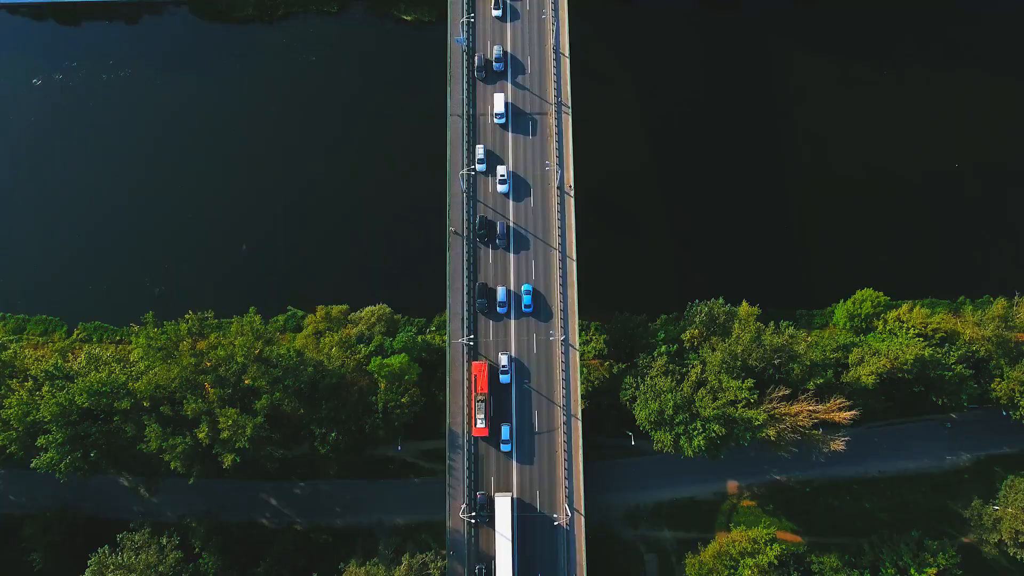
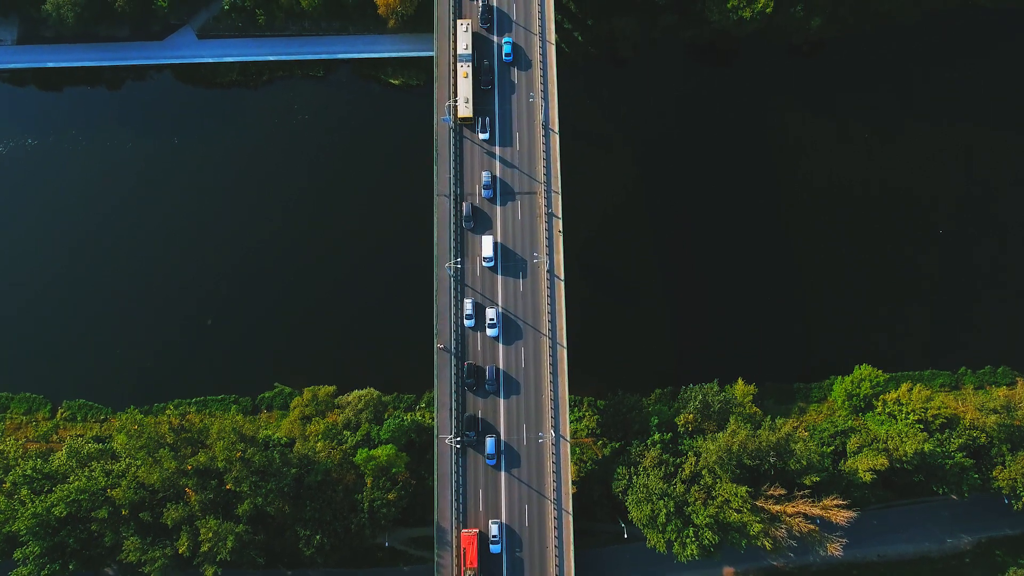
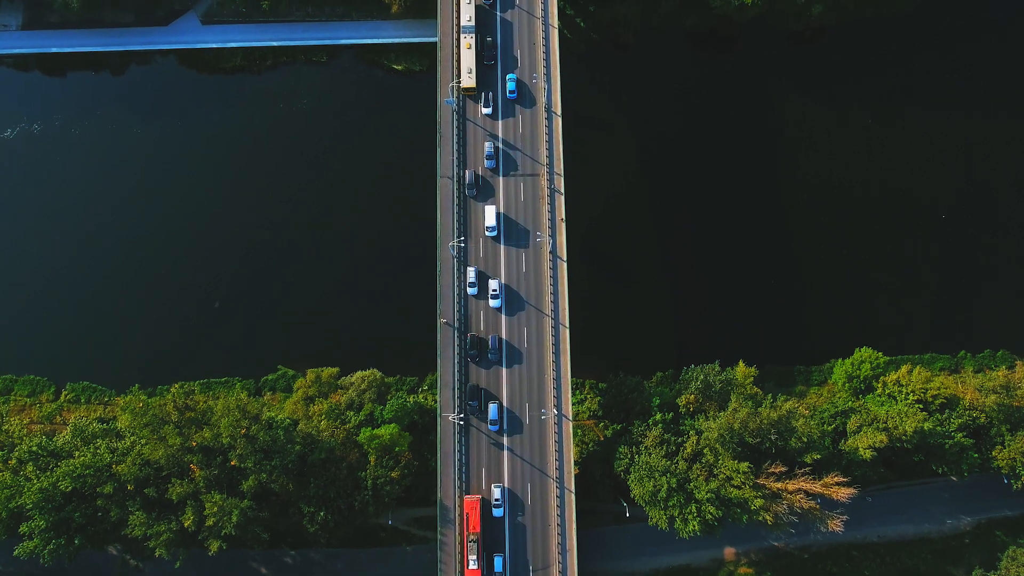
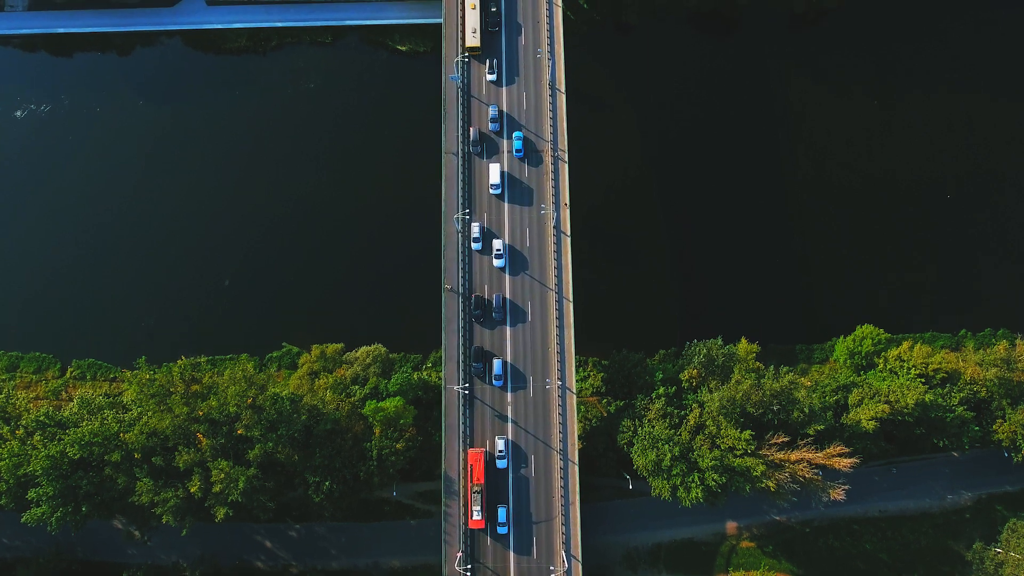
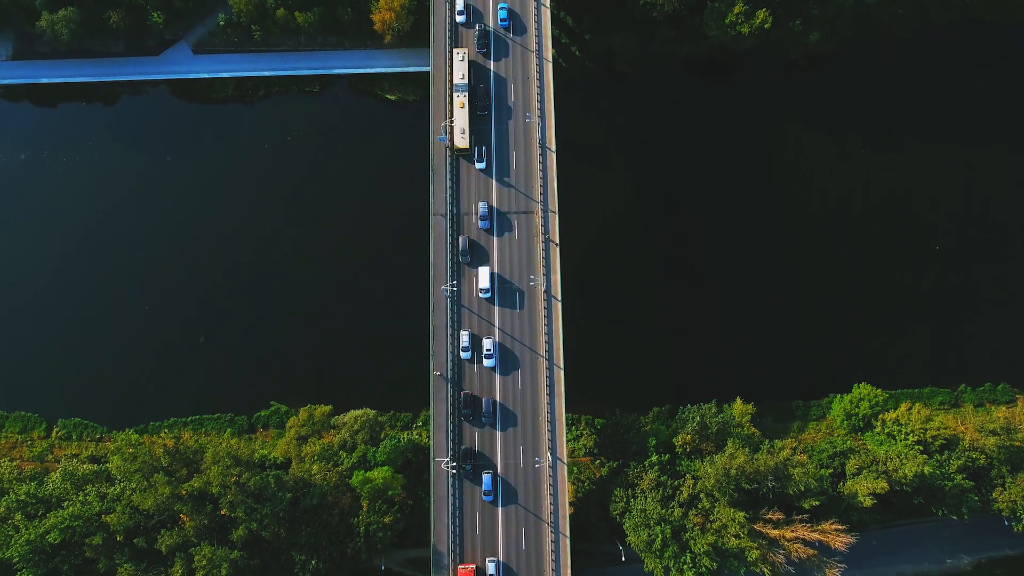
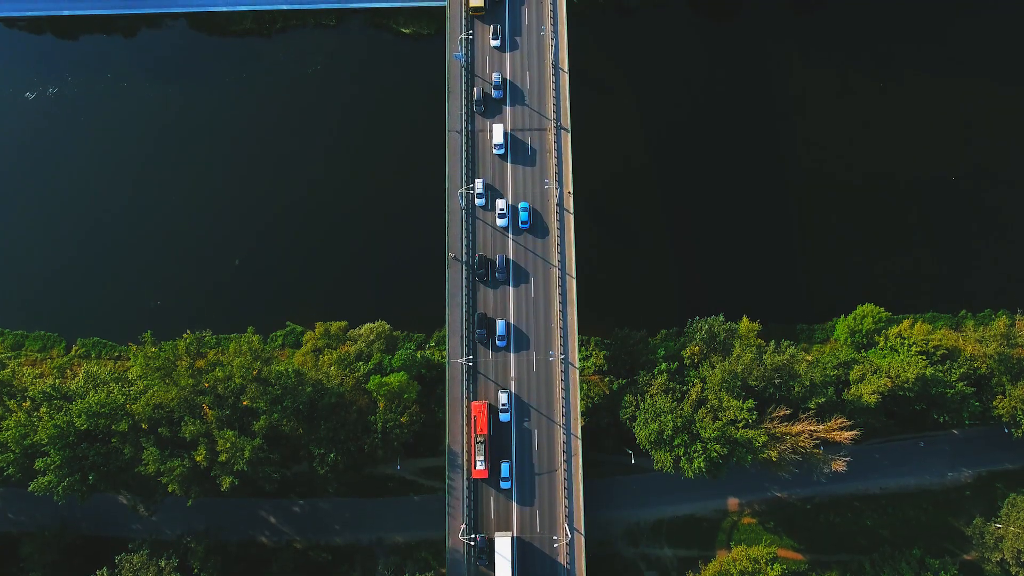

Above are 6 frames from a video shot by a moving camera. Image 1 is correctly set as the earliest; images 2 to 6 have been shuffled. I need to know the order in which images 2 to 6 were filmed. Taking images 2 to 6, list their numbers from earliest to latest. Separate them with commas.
6, 4, 3, 2, 5
